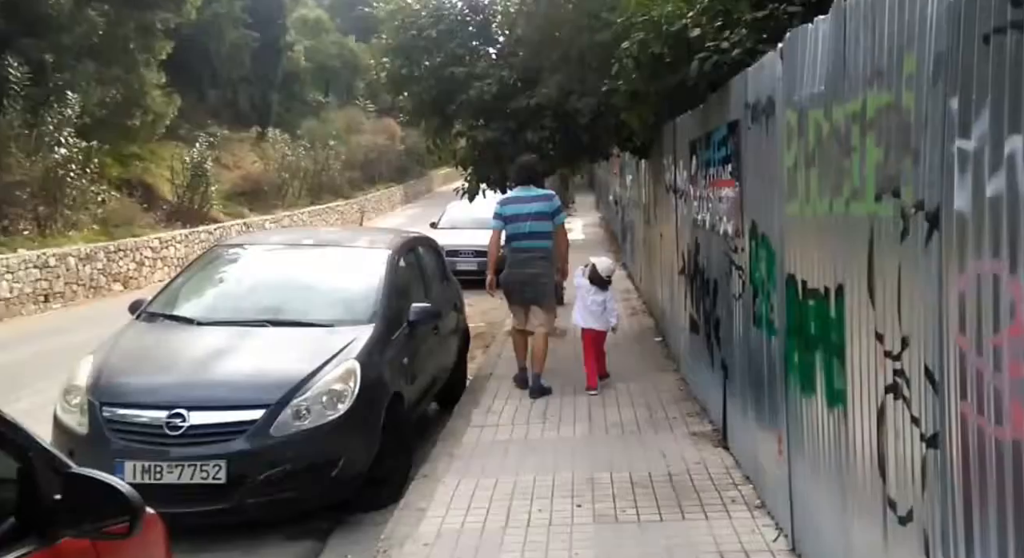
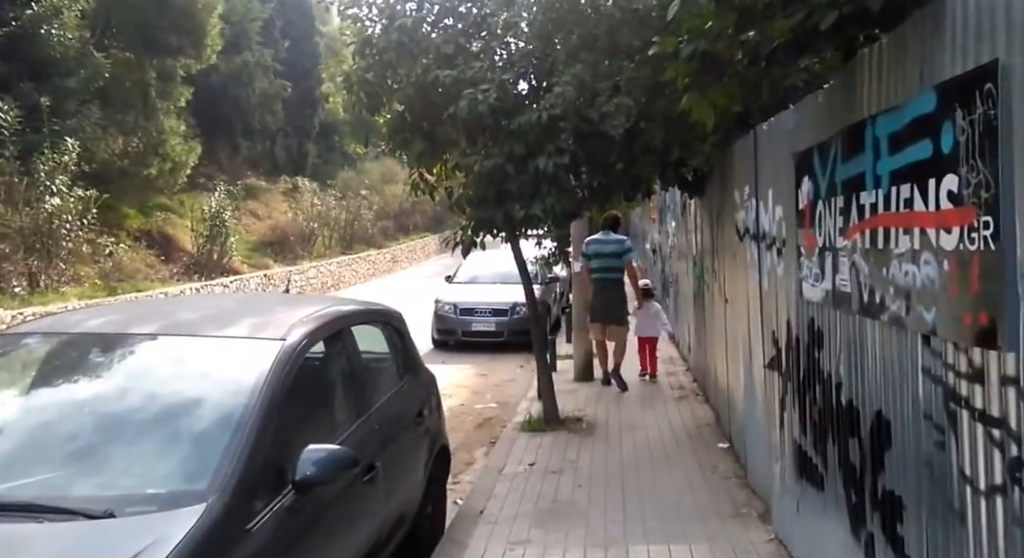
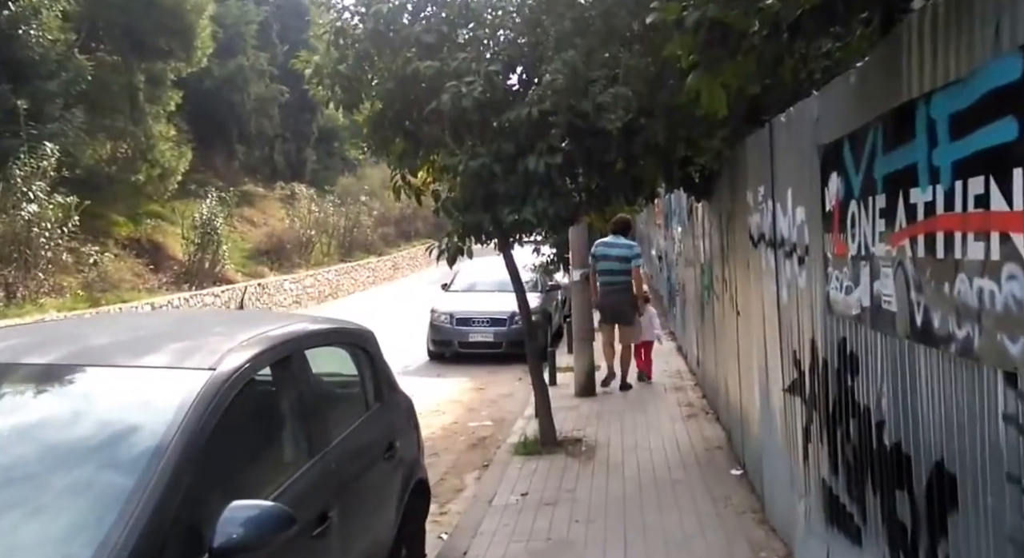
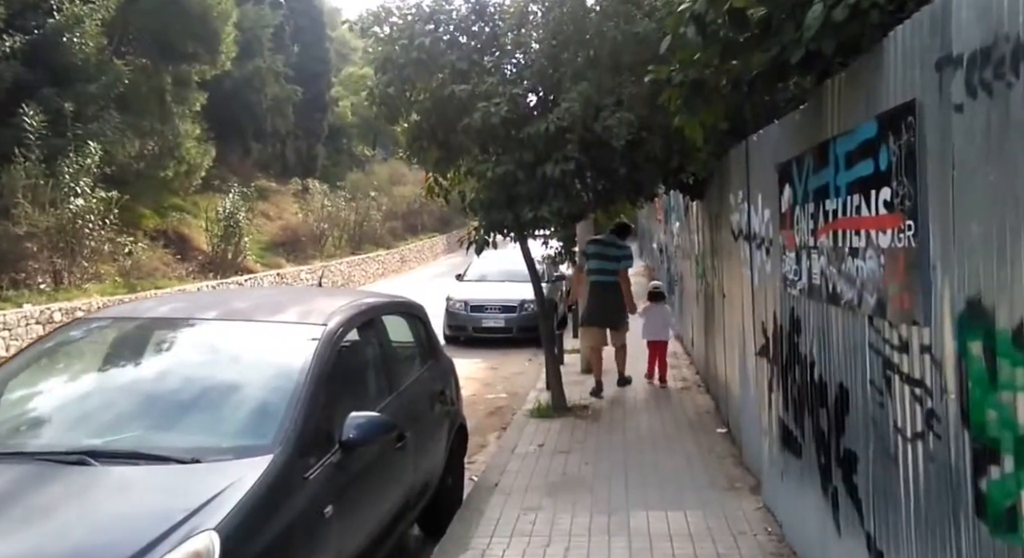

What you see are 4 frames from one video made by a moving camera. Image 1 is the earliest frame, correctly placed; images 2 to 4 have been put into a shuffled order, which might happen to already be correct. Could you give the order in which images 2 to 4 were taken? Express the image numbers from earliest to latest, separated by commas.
4, 2, 3
